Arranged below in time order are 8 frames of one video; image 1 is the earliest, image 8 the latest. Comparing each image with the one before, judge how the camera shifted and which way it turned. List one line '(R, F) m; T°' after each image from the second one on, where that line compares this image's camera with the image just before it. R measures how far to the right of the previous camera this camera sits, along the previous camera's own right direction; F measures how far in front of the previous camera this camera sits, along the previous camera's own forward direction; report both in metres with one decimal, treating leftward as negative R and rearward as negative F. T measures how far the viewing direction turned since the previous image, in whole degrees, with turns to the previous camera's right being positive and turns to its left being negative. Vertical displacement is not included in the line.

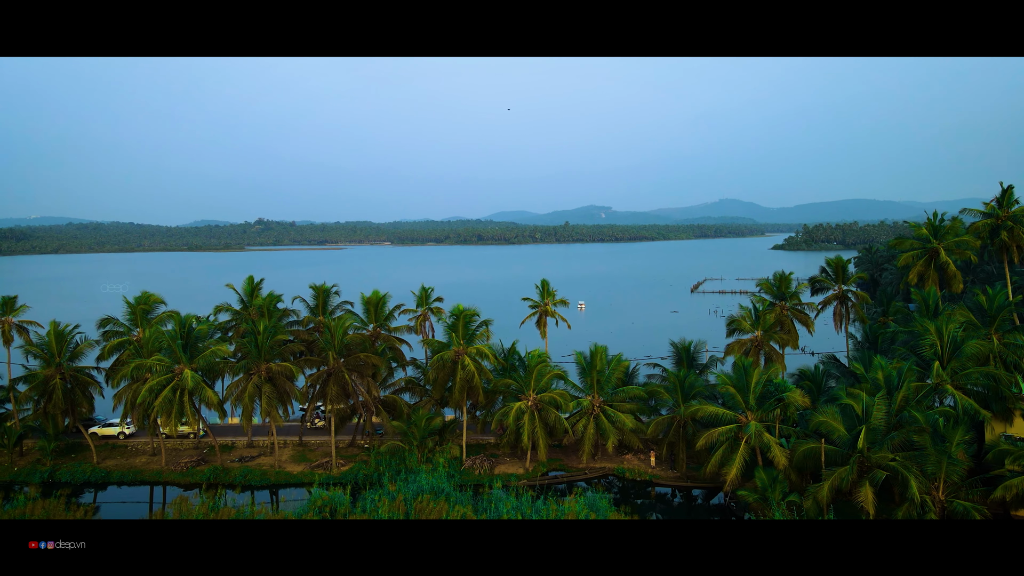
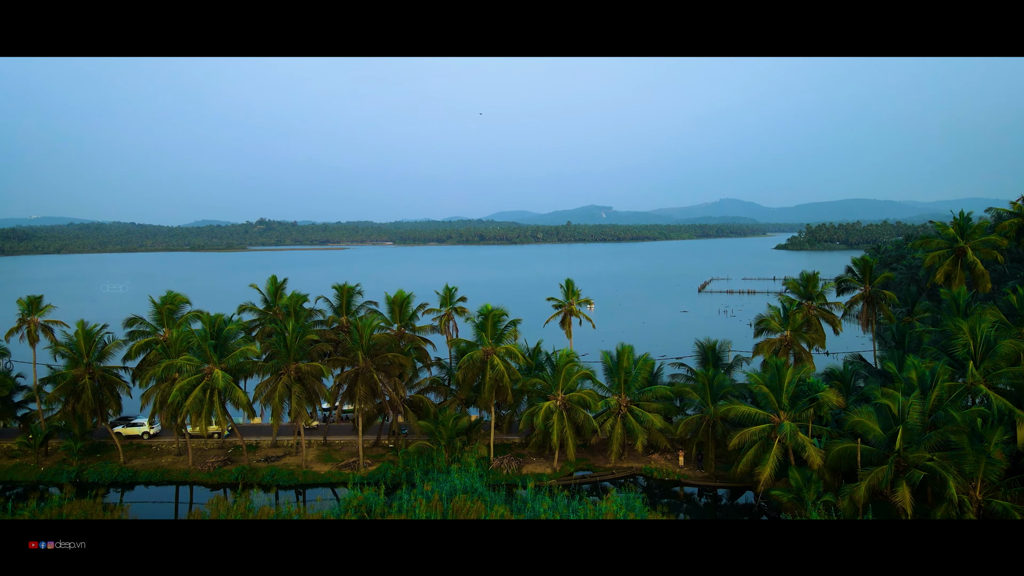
(-0.4, 0.0) m; 0°
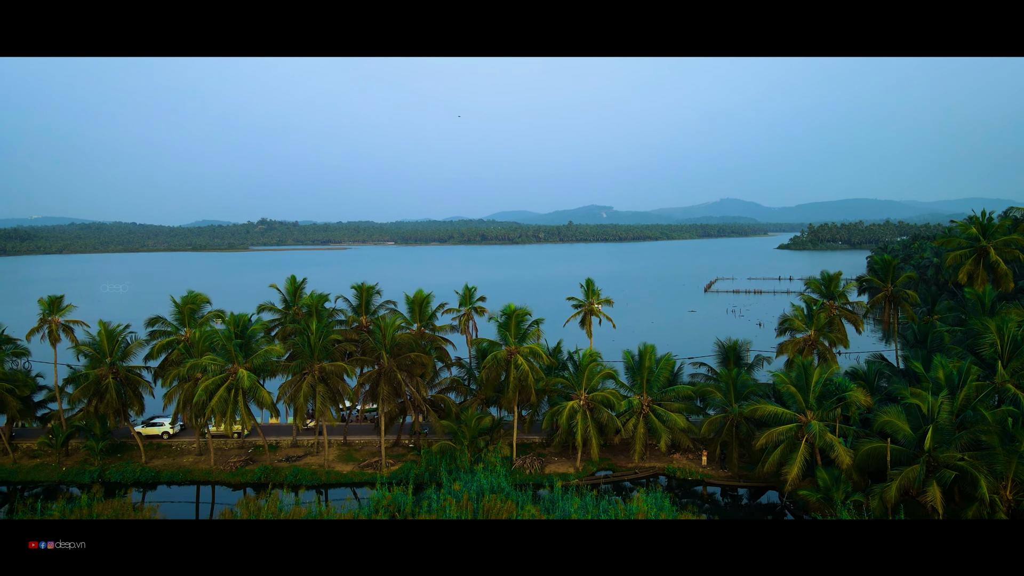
(-0.4, 0.0) m; 0°
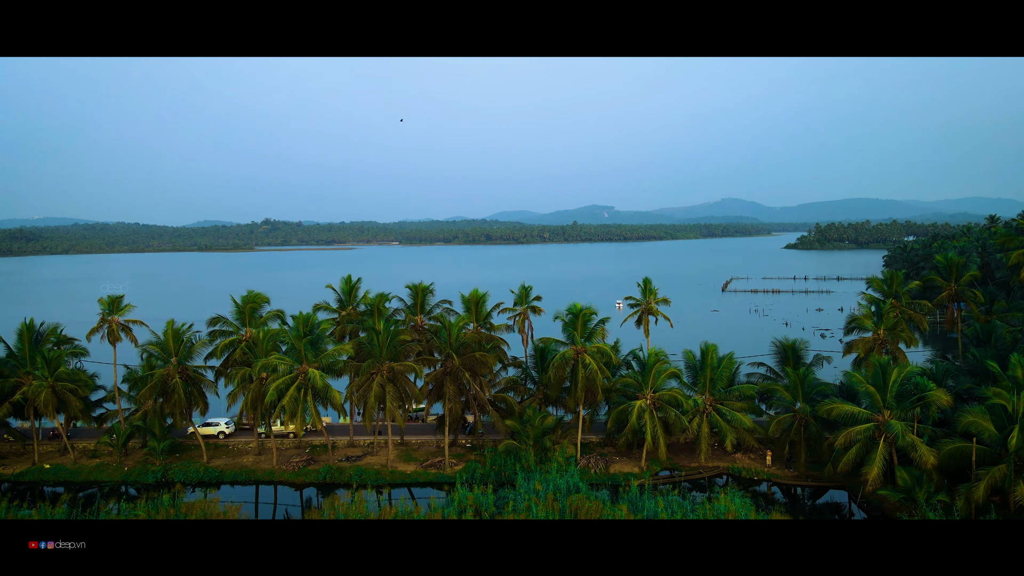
(-1.0, 0.0) m; 0°
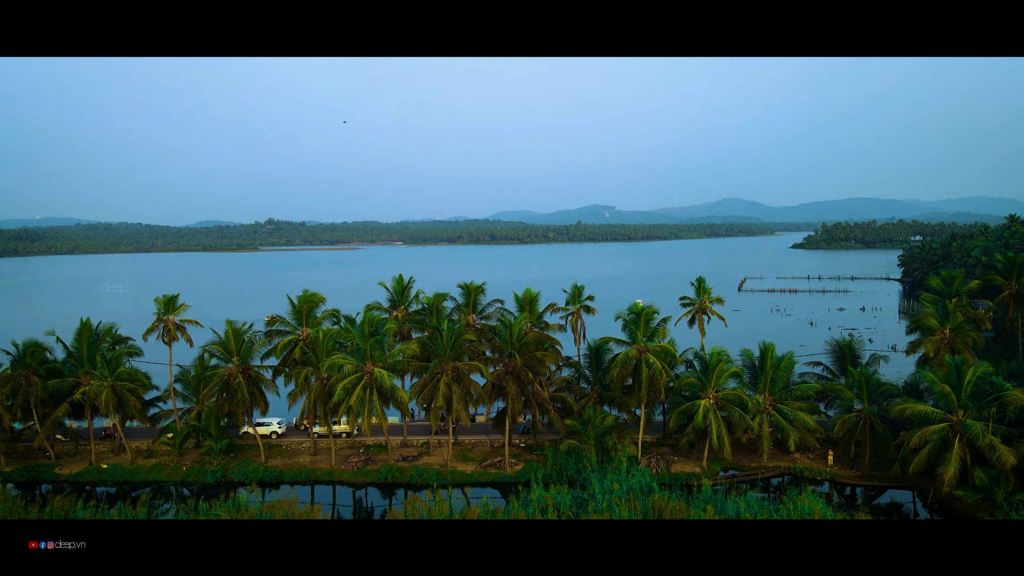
(-1.0, 0.0) m; 0°
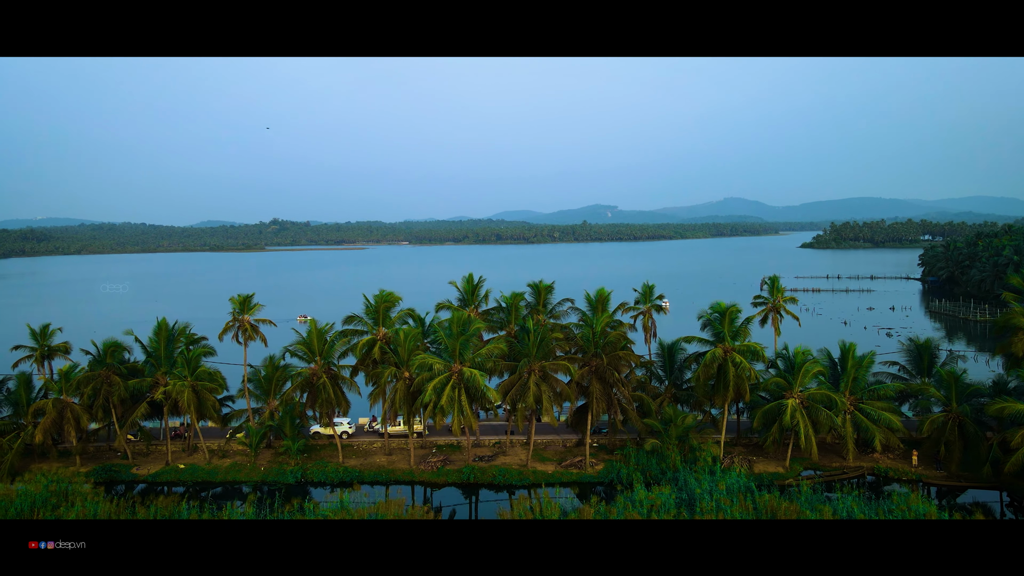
(-1.3, +0.1) m; 0°
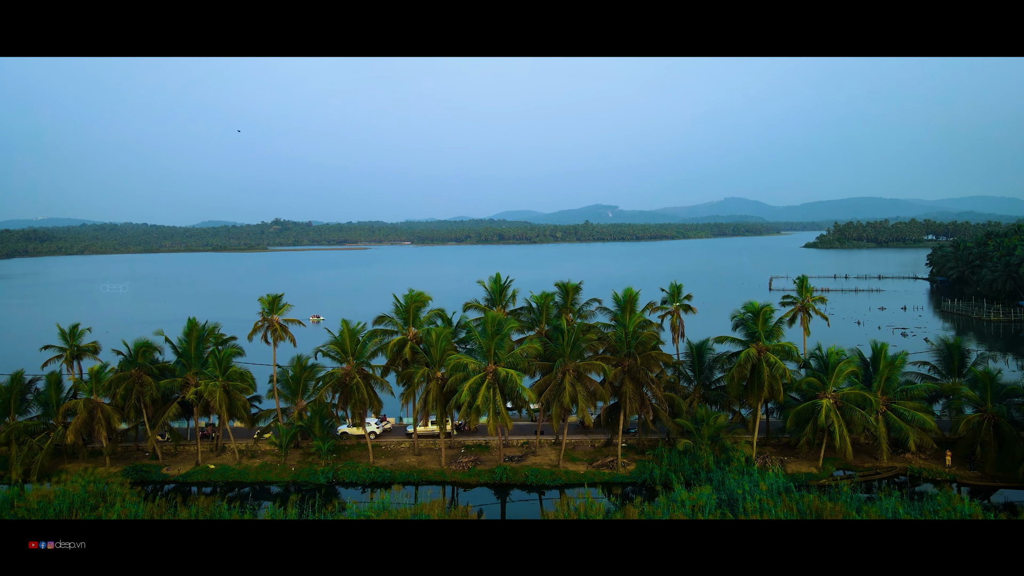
(-0.5, 0.0) m; 0°
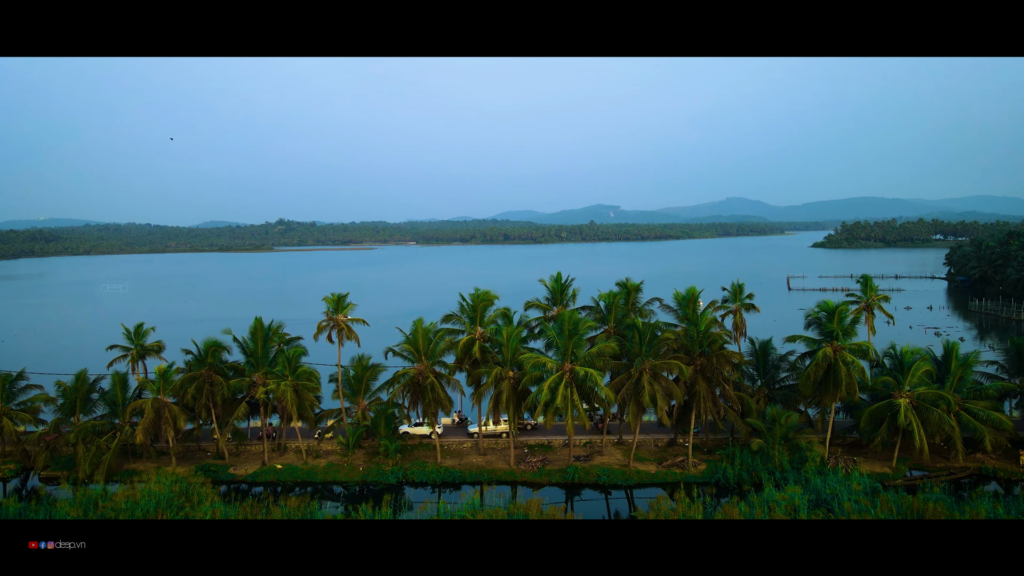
(-1.1, +0.1) m; 0°
